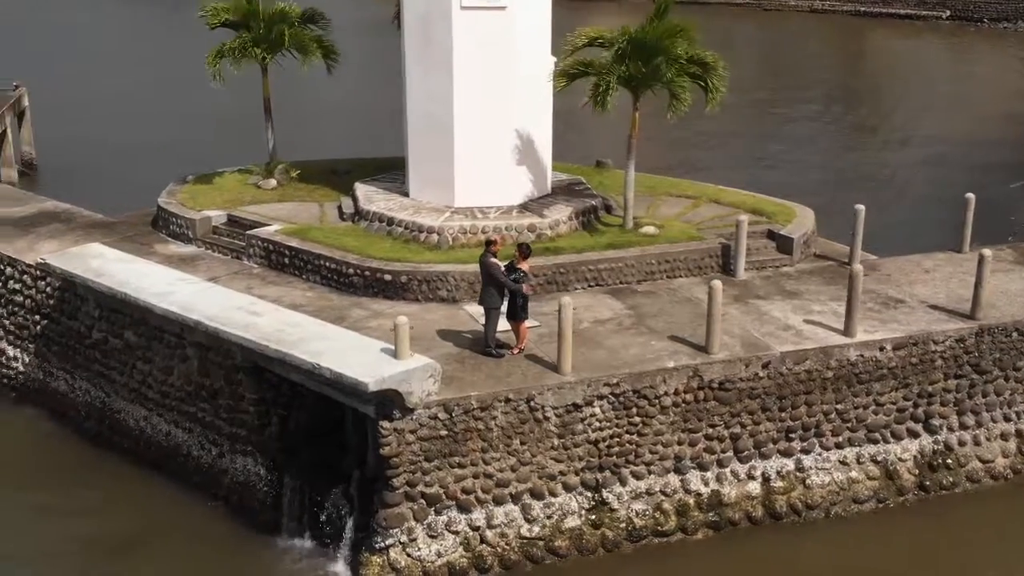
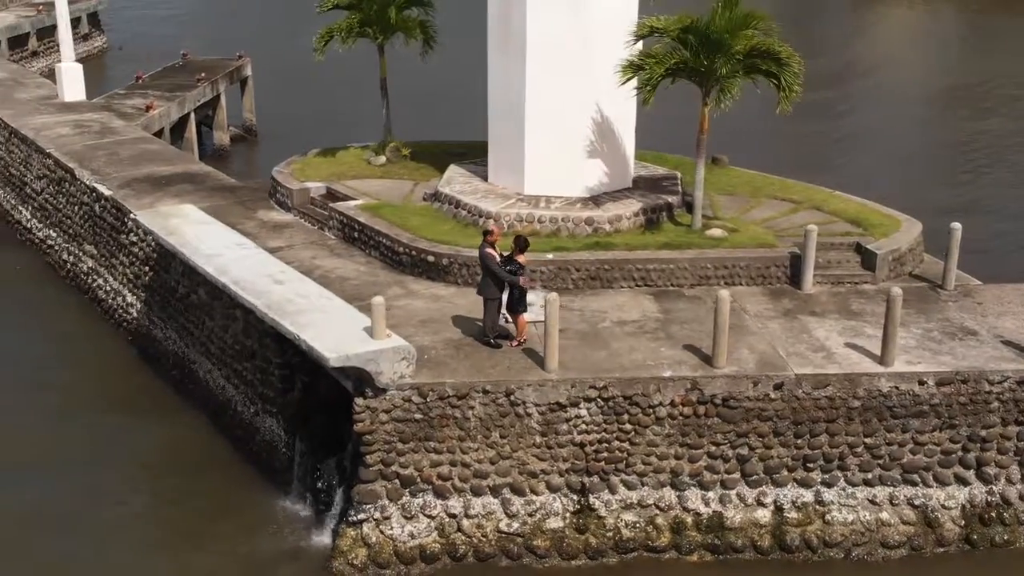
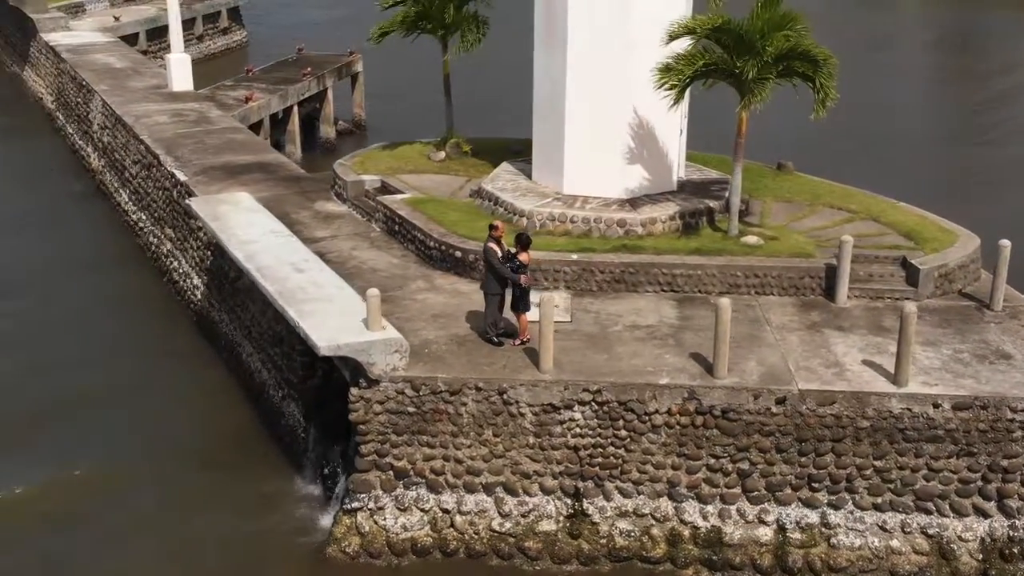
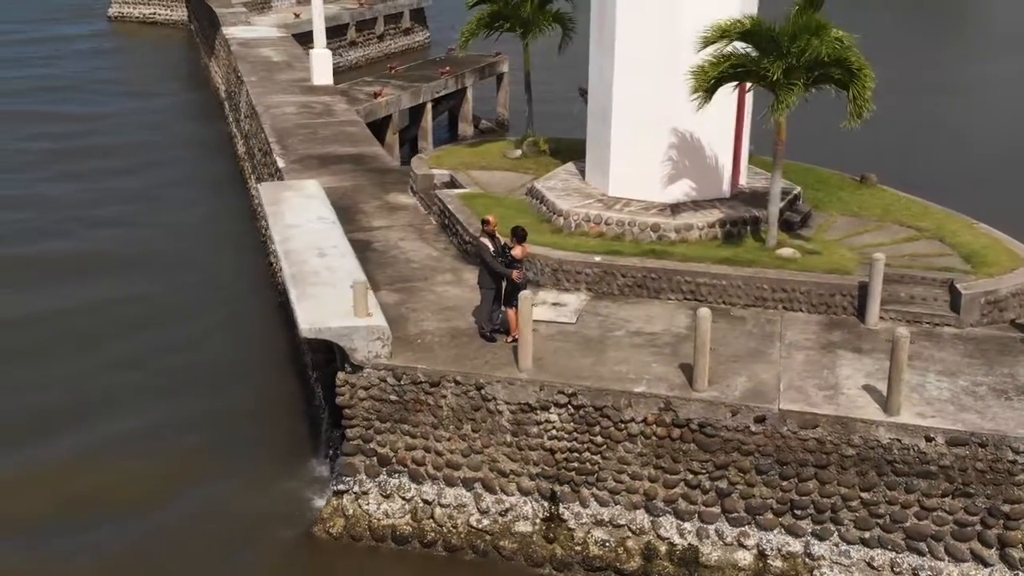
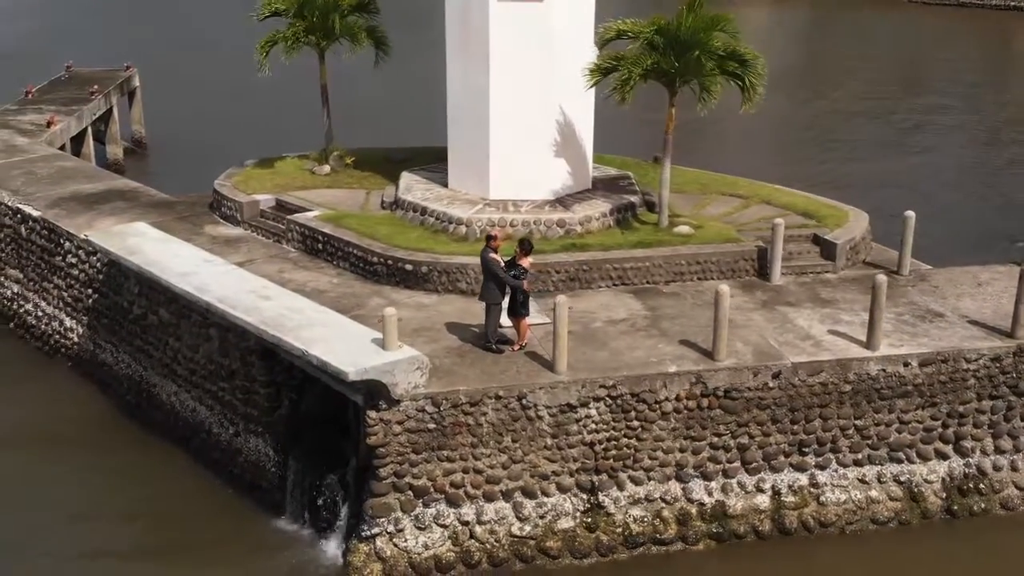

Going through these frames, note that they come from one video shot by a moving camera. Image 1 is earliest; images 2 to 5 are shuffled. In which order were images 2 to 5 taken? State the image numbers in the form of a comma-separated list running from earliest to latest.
5, 2, 3, 4
